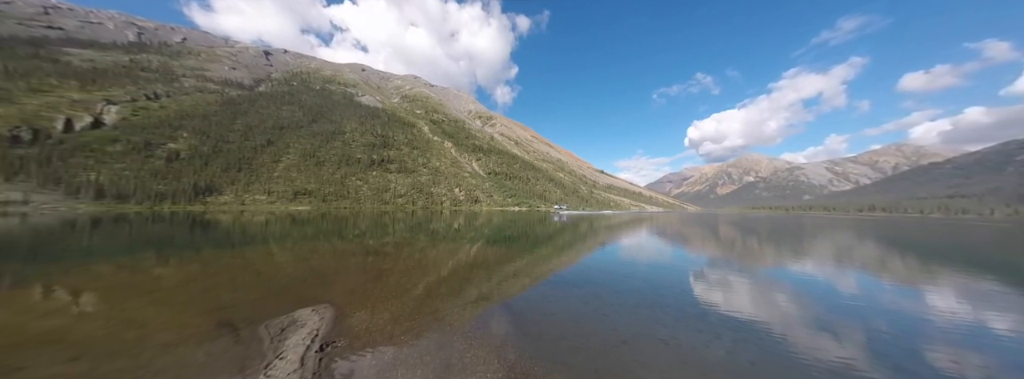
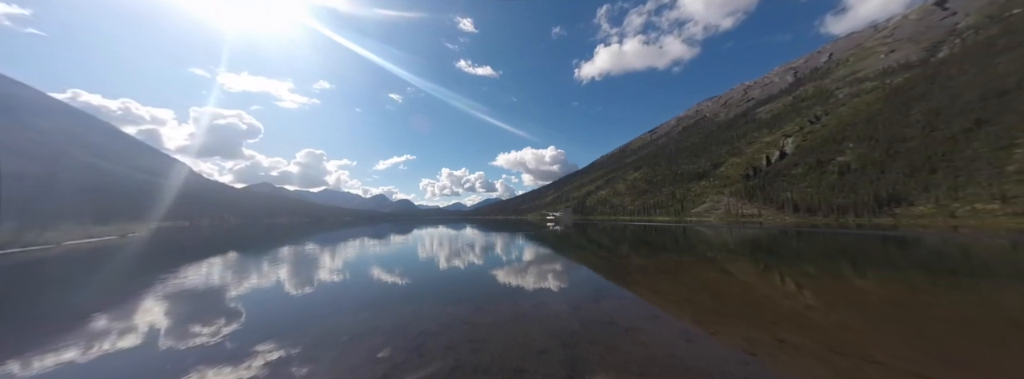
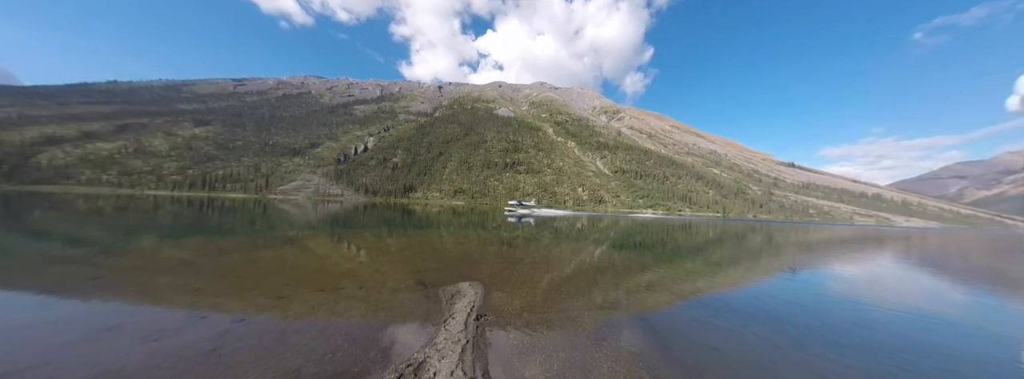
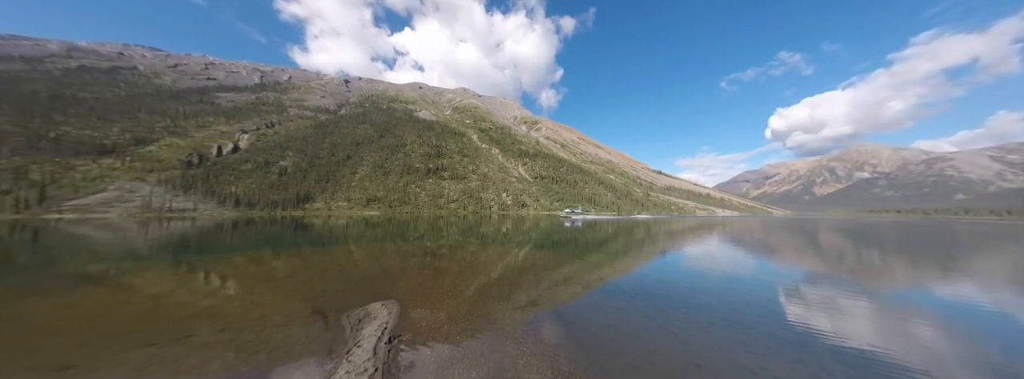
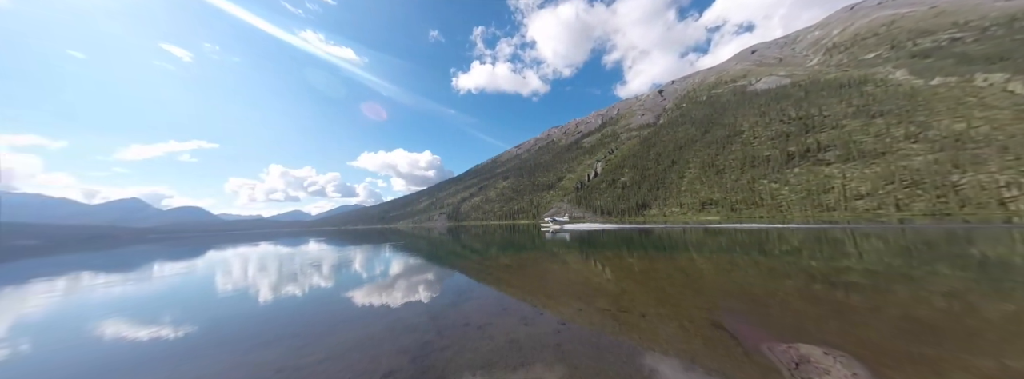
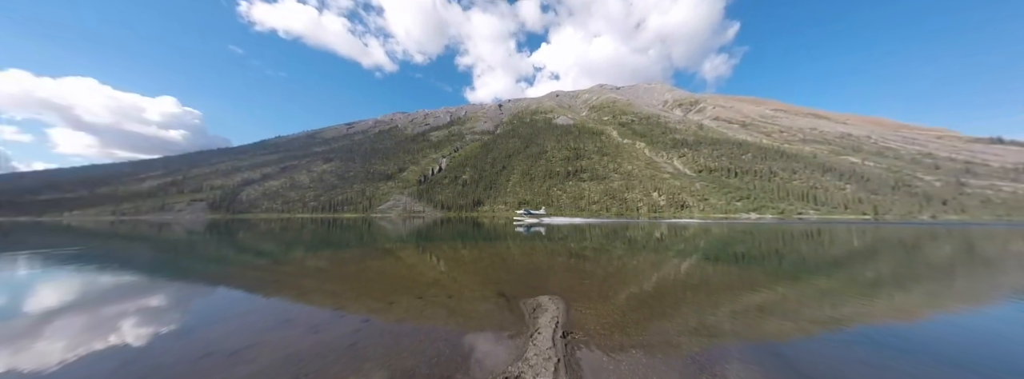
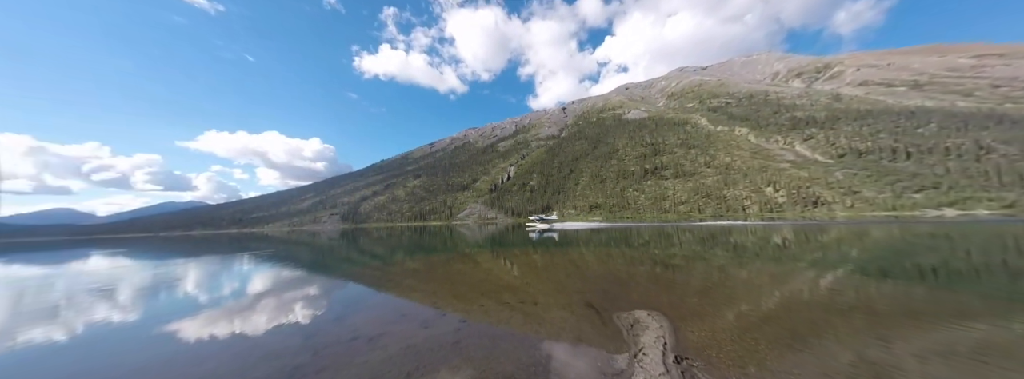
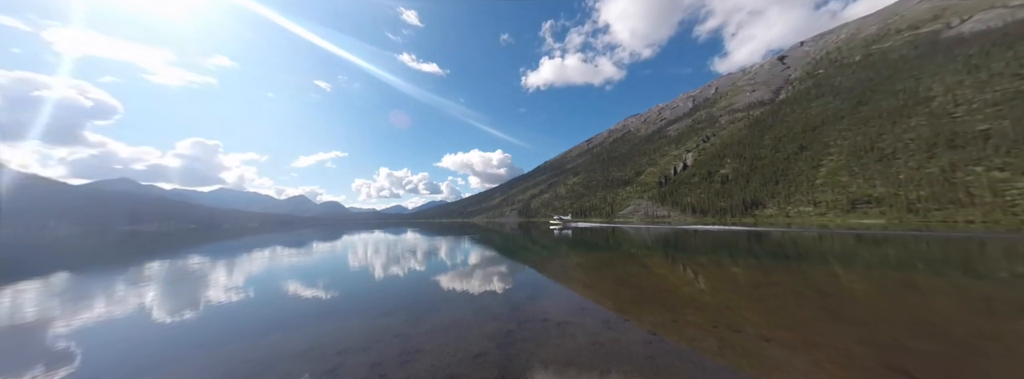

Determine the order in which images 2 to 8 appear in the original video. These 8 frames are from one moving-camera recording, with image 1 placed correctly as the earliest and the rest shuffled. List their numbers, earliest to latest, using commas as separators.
4, 3, 6, 7, 5, 8, 2
